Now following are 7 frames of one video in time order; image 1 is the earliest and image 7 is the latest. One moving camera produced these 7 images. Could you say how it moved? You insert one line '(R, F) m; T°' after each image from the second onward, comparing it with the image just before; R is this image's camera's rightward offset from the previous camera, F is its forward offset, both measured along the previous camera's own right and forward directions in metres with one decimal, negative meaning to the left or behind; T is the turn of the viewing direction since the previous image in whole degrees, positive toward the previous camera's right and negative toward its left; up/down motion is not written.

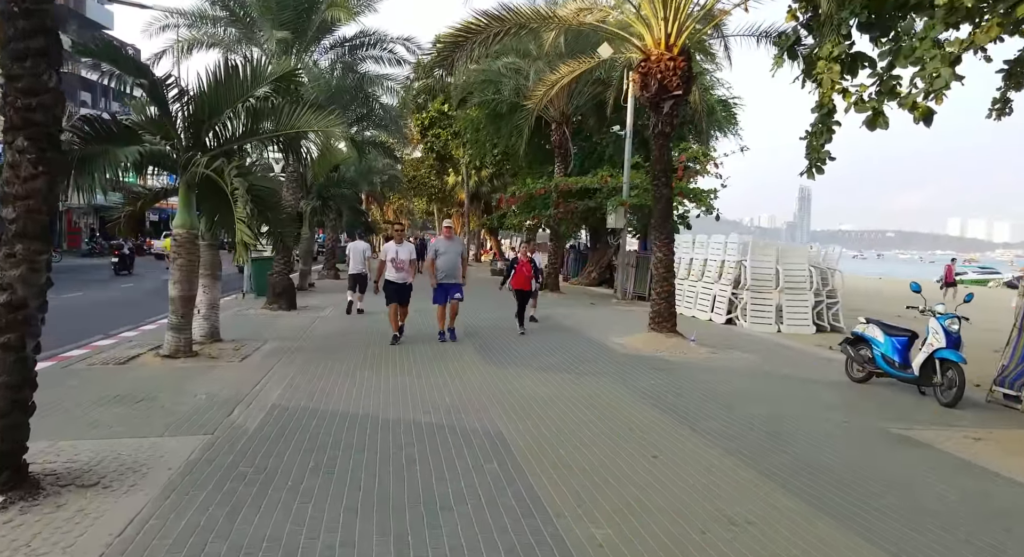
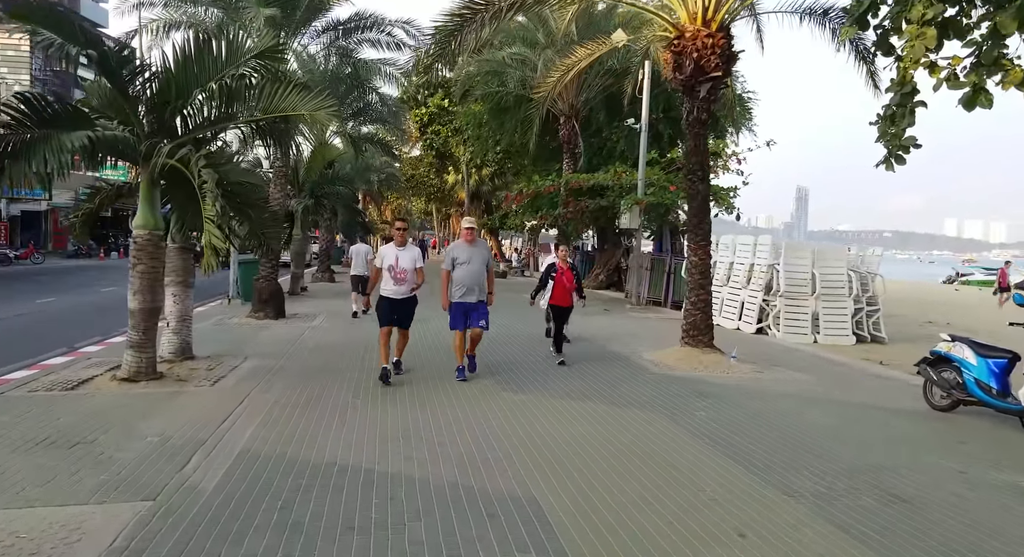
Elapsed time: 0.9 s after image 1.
(-0.2, +1.2) m; 0°
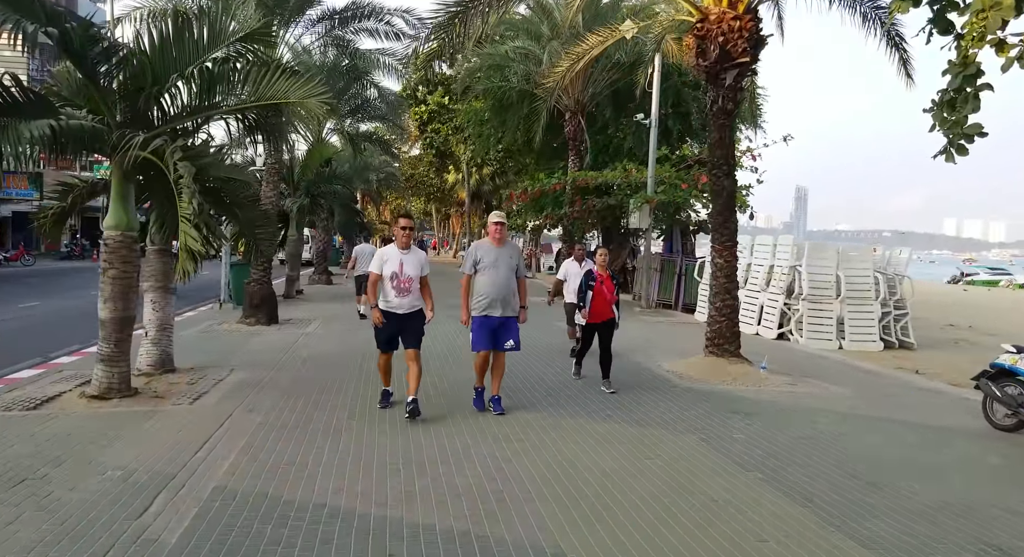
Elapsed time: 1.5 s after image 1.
(-0.1, +0.7) m; 0°
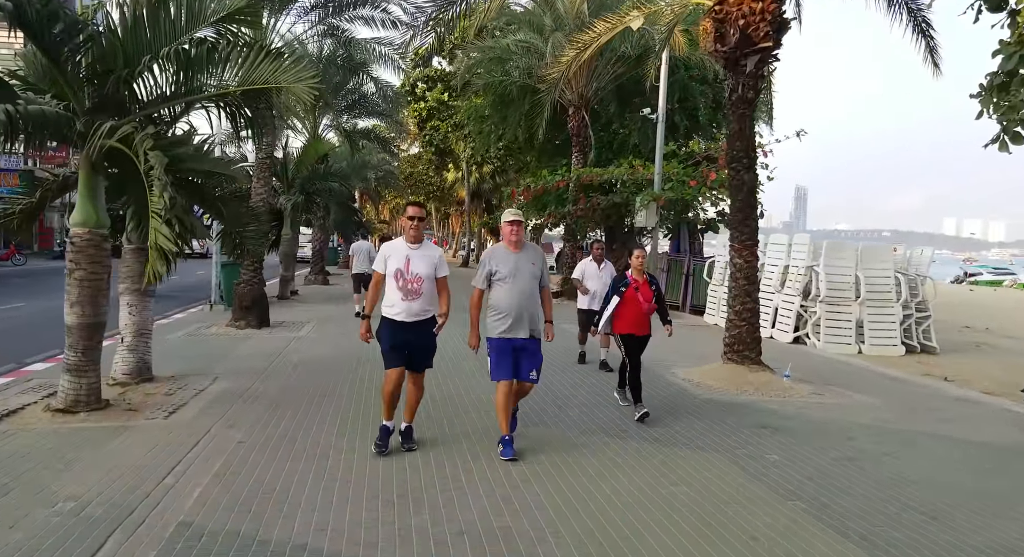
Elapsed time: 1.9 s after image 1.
(-0.1, +0.5) m; 0°
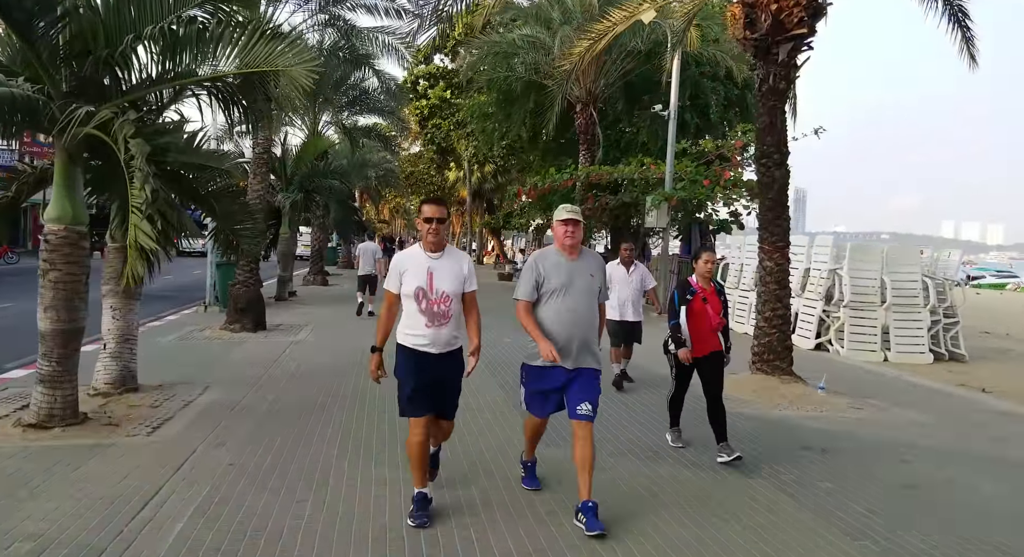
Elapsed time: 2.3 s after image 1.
(-0.2, +0.5) m; 0°
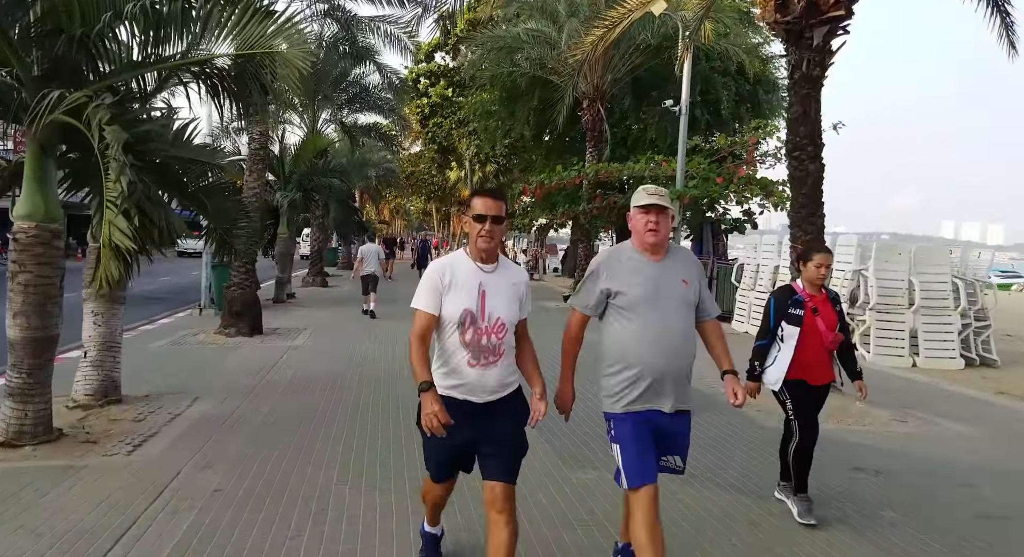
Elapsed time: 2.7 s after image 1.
(-0.1, +0.5) m; 0°
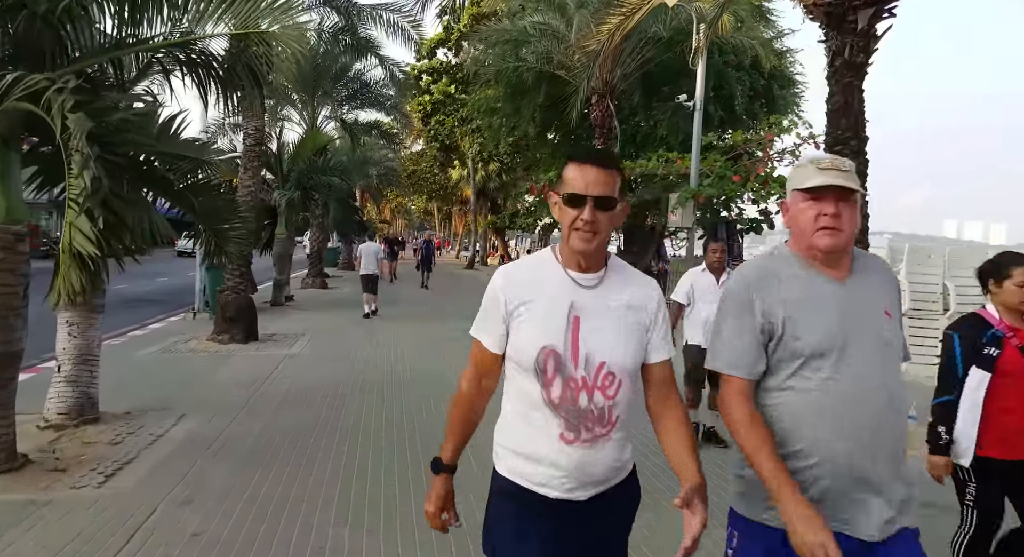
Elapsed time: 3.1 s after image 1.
(-0.1, +0.5) m; 0°
